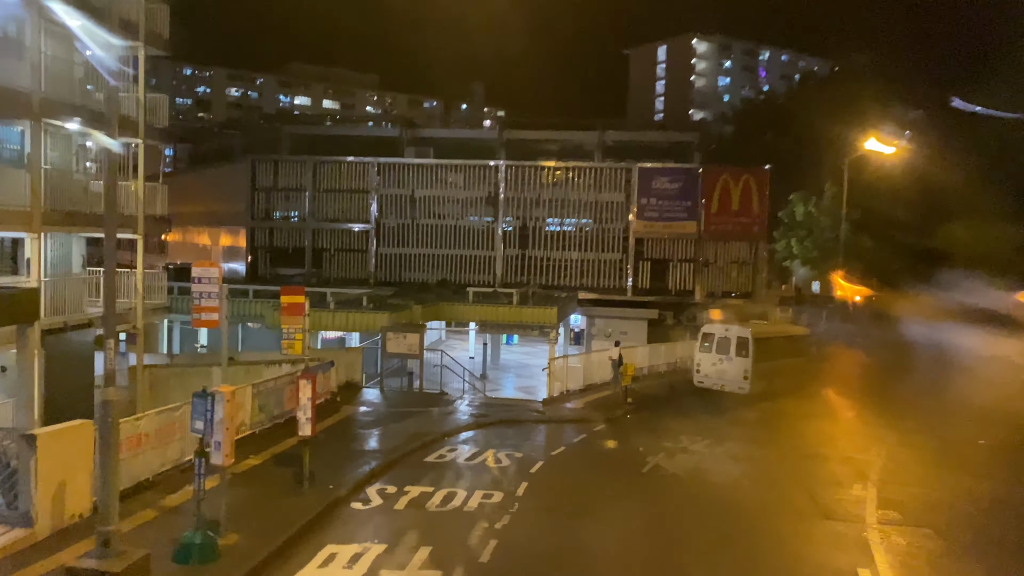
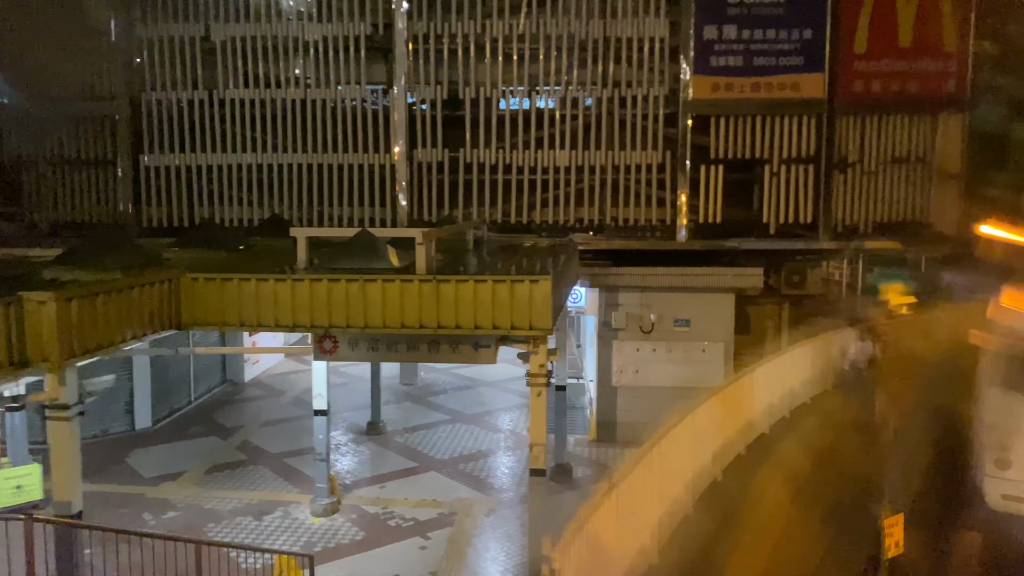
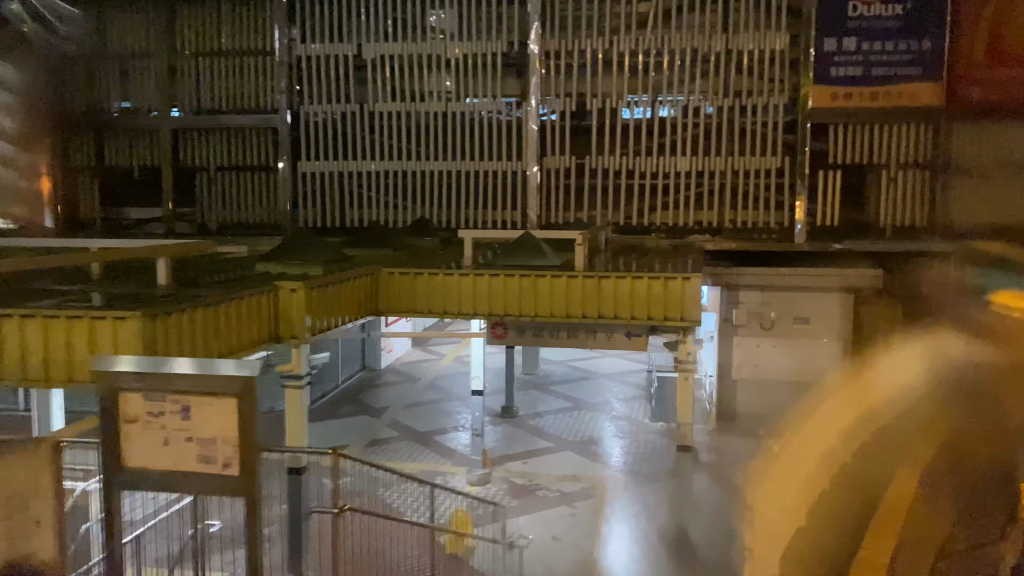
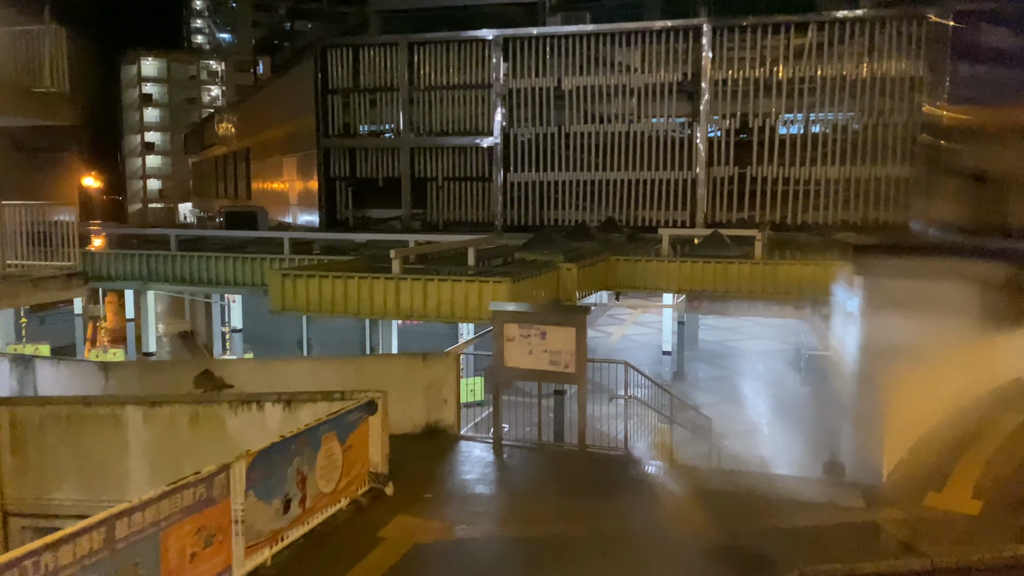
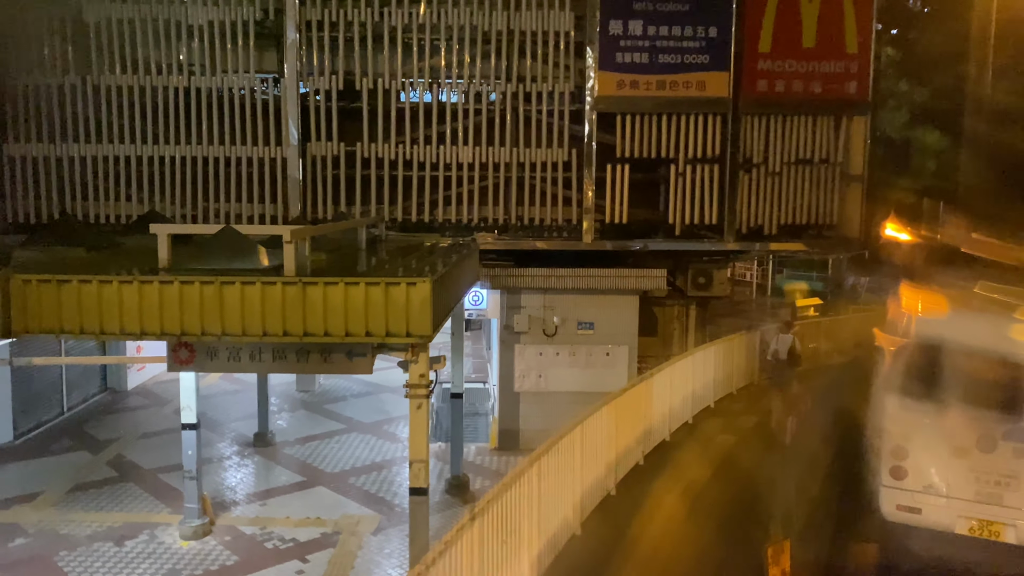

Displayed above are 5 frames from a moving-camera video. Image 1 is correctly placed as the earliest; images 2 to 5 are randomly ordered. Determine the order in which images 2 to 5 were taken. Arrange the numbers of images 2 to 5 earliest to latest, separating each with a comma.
4, 3, 2, 5
